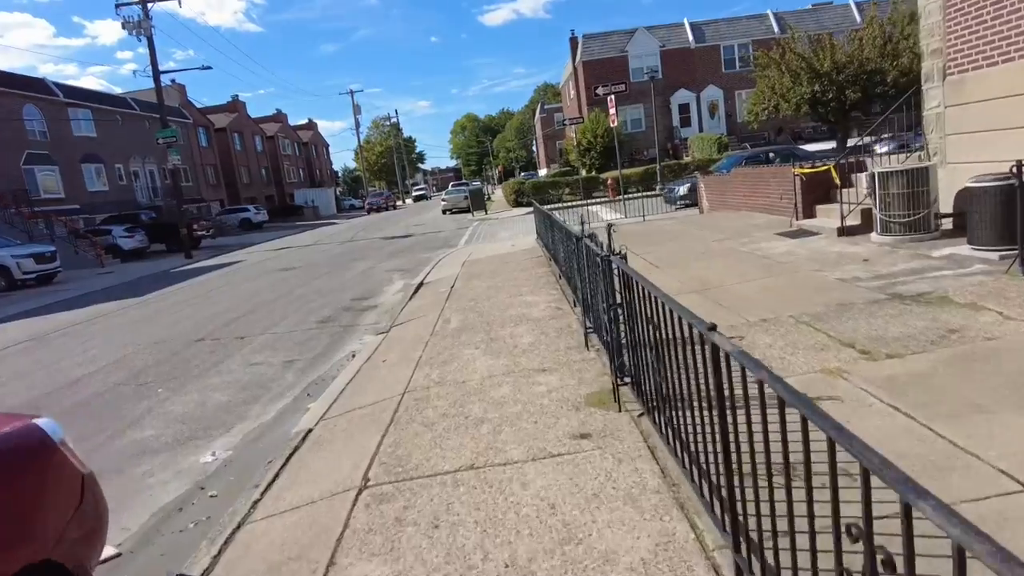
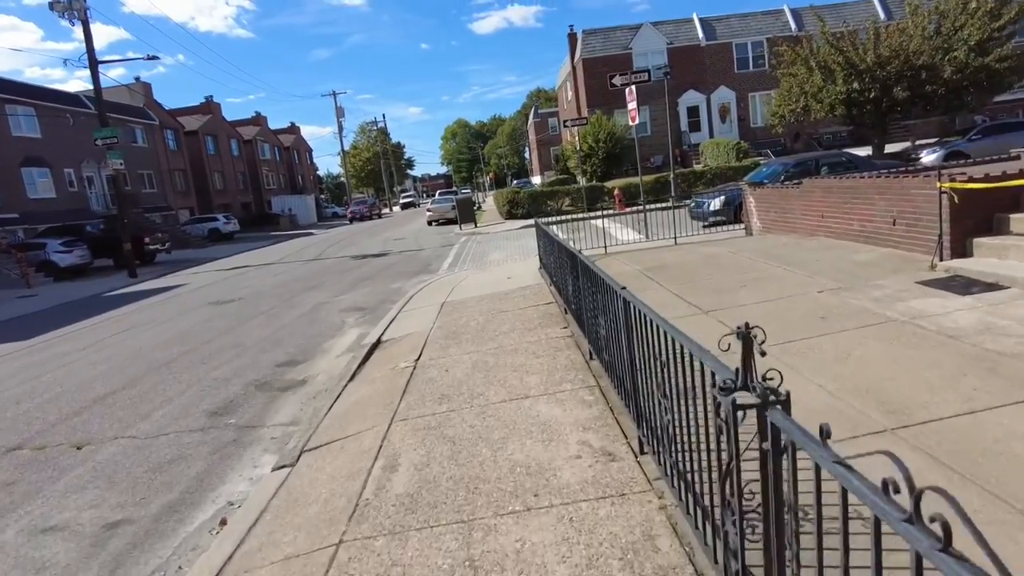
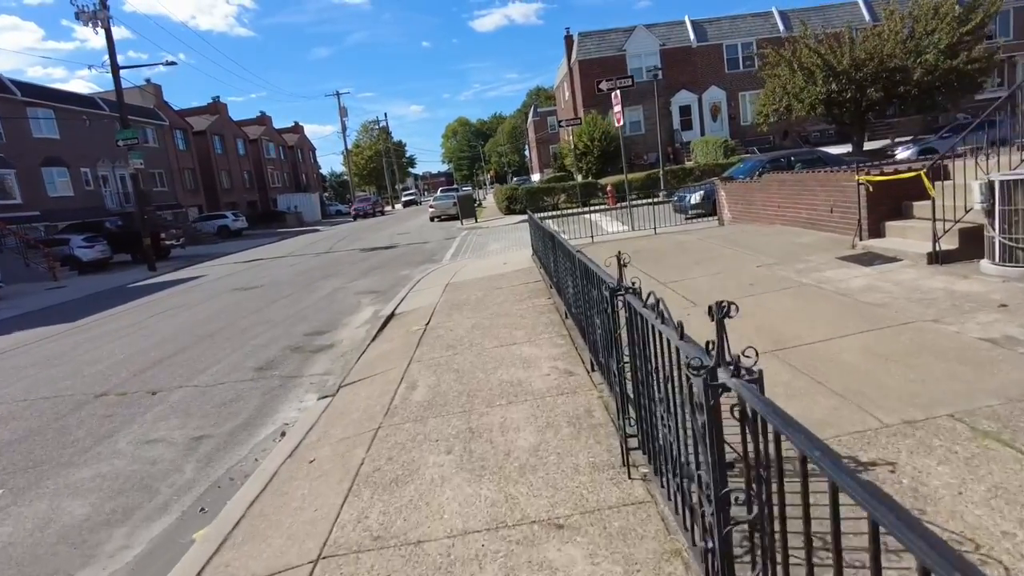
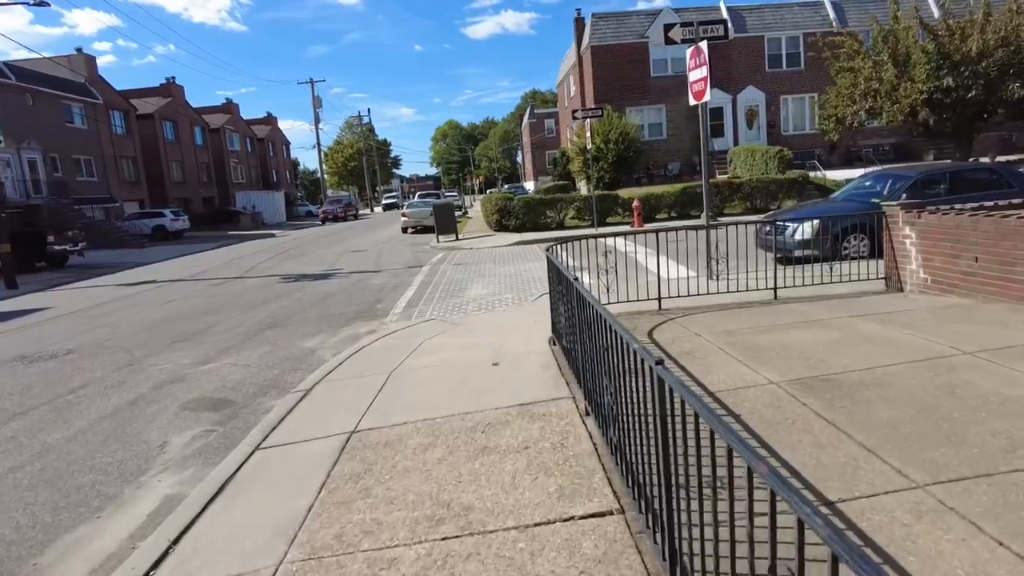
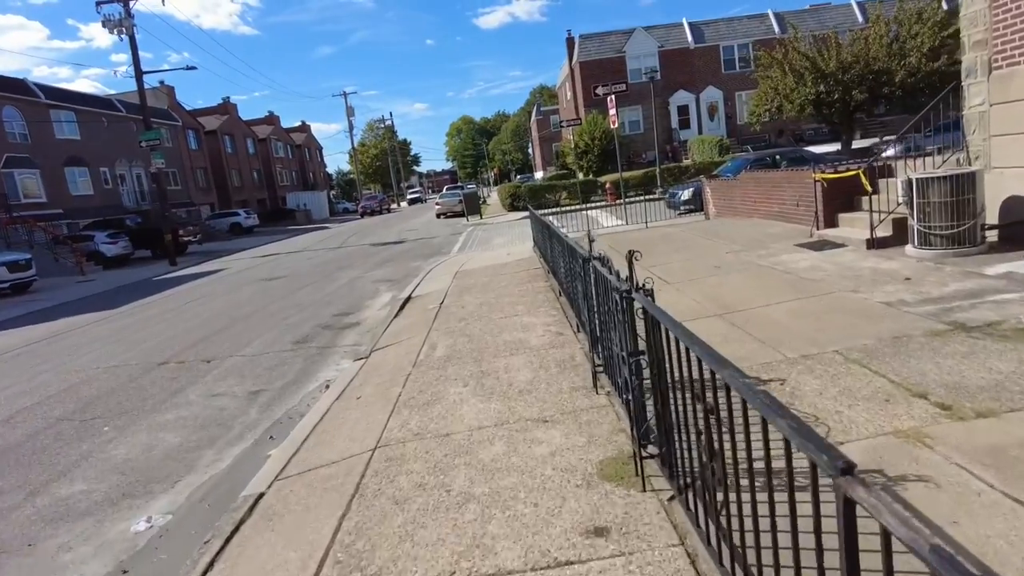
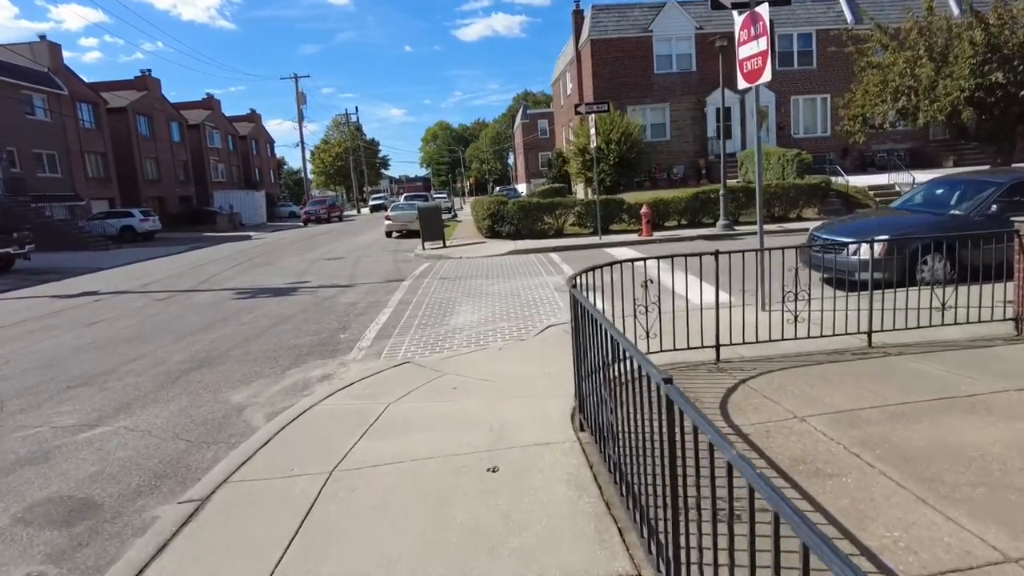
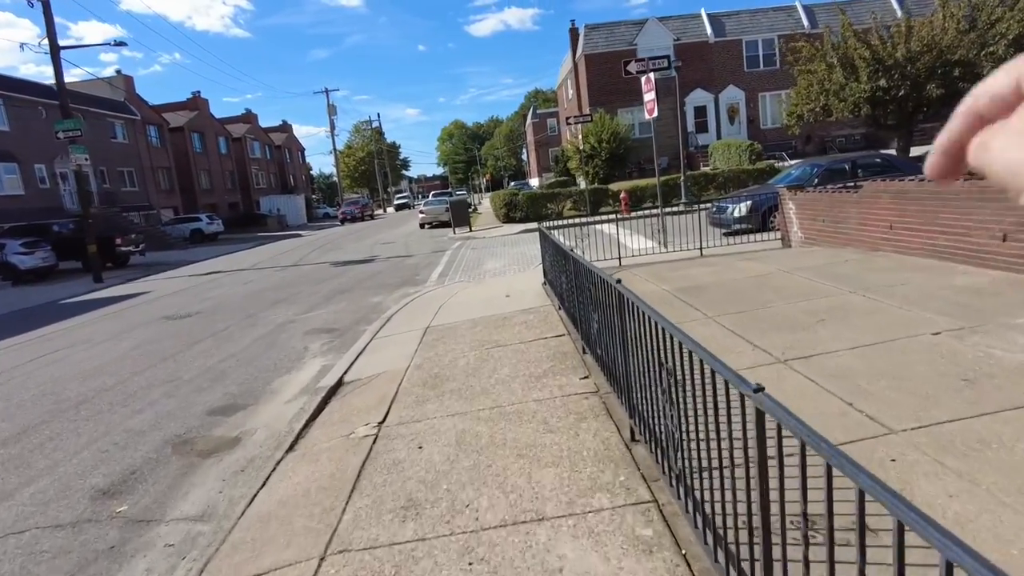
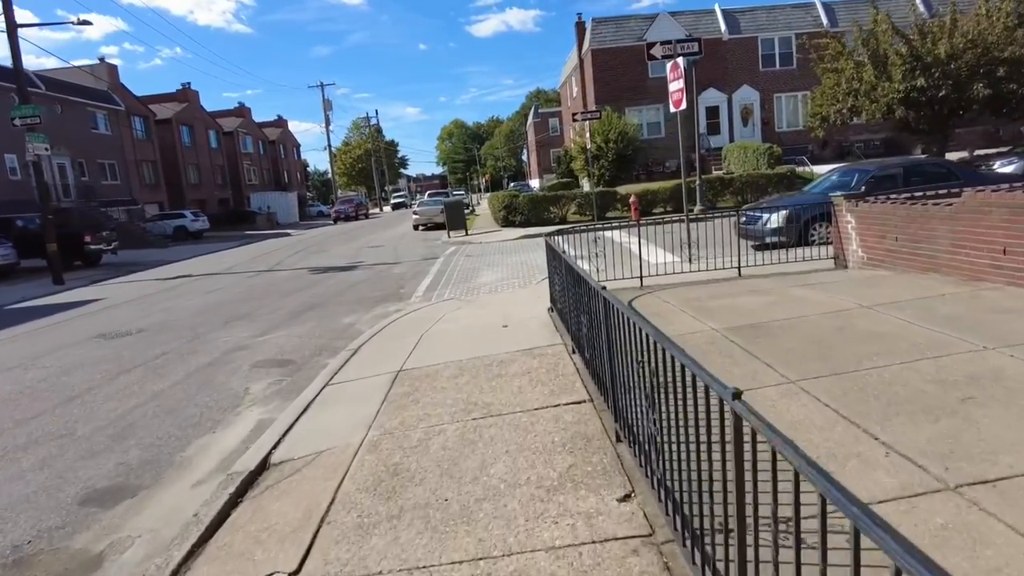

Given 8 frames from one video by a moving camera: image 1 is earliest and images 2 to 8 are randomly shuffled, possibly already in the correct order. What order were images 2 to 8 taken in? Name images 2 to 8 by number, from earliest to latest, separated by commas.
5, 3, 2, 7, 8, 4, 6
